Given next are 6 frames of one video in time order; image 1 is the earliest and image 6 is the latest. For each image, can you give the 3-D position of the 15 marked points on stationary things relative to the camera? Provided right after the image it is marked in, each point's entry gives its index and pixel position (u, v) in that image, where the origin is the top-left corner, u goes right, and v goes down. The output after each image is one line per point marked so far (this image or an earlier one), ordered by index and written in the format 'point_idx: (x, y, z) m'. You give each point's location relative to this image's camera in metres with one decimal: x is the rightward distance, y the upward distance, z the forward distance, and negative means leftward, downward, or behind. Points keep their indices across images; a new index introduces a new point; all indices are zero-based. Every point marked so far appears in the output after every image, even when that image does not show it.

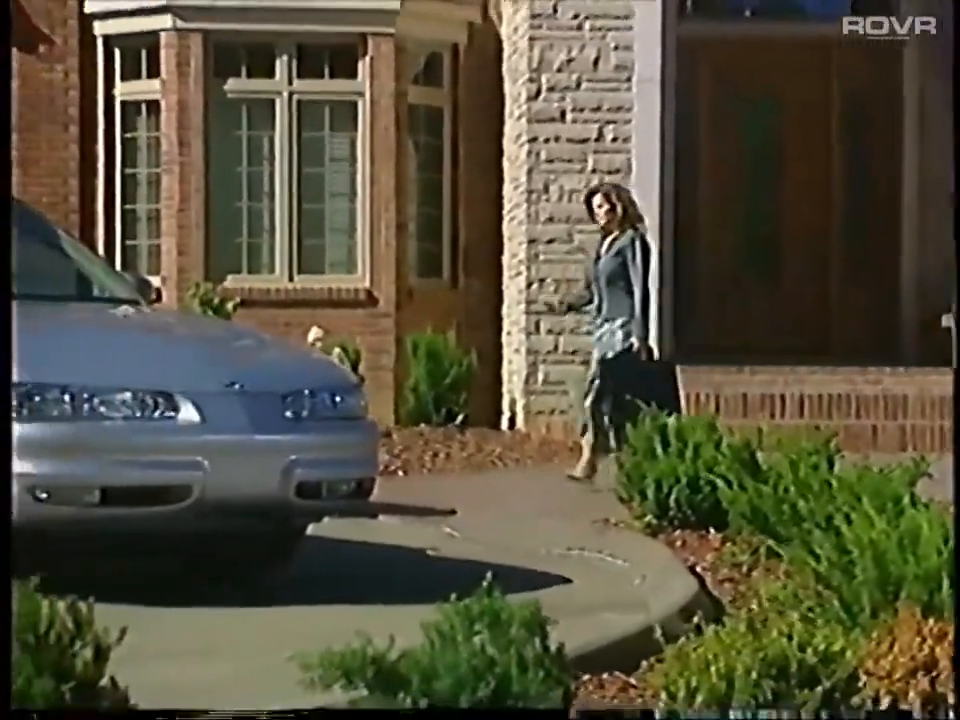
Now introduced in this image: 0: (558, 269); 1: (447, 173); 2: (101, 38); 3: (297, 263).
0: (+0.5, +0.6, +4.5) m
1: (-0.3, +1.3, +4.4) m
2: (-2.6, +2.2, +4.2) m
3: (-1.3, +0.7, +4.3) m
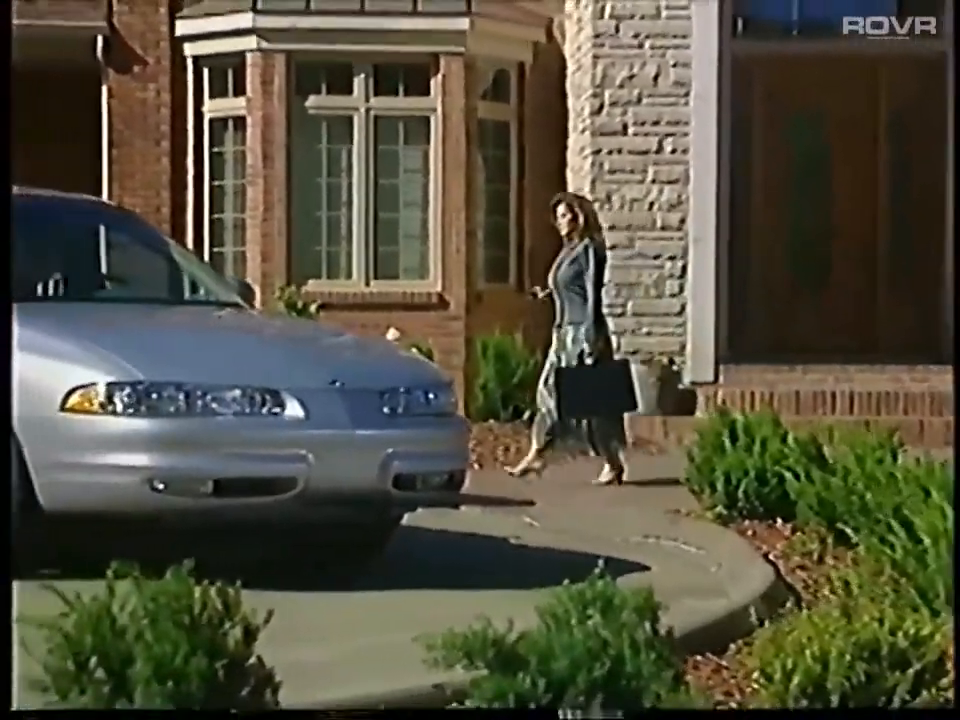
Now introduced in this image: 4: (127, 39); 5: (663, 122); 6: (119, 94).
0: (+1.0, +0.6, +4.7) m
1: (+0.2, +1.3, +4.6) m
2: (-2.1, +2.2, +4.5) m
3: (-0.8, +0.7, +4.5) m
4: (-2.5, +2.3, +4.5) m
5: (+1.4, +1.8, +4.6) m
6: (-2.6, +1.9, +4.4) m
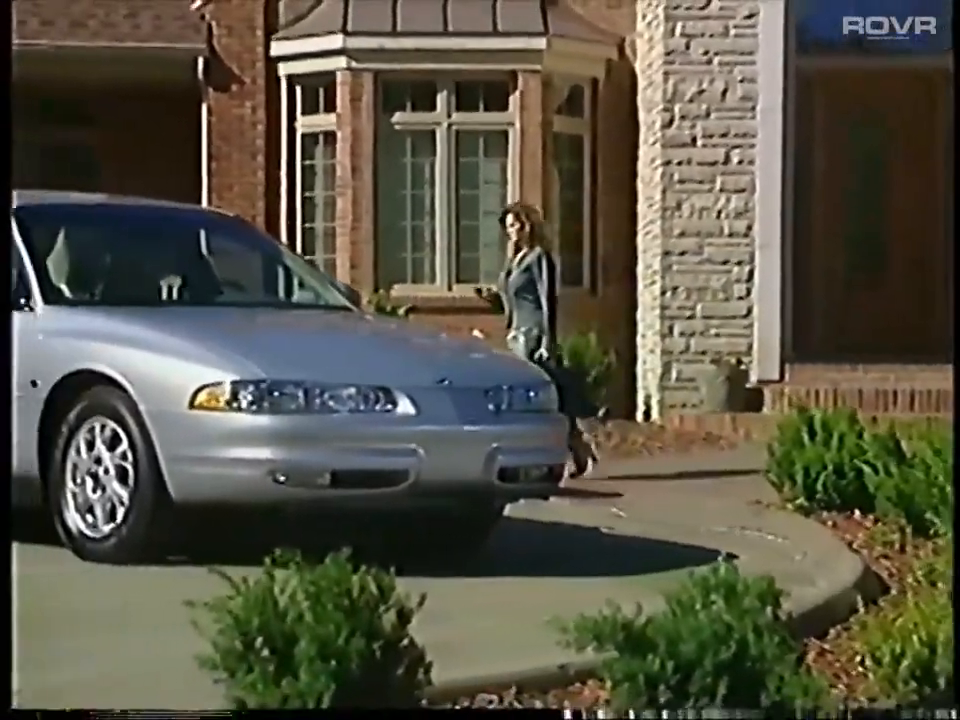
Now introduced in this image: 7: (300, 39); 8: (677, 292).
0: (+1.6, +0.6, +4.9) m
1: (+0.8, +1.3, +4.9) m
2: (-1.5, +2.1, +4.7) m
3: (-0.2, +0.7, +4.7) m
4: (-1.9, +2.3, +4.7) m
5: (+2.0, +1.8, +4.9) m
6: (-2.0, +1.9, +4.7) m
7: (-1.4, +2.4, +4.7) m
8: (+1.5, +0.5, +4.9) m
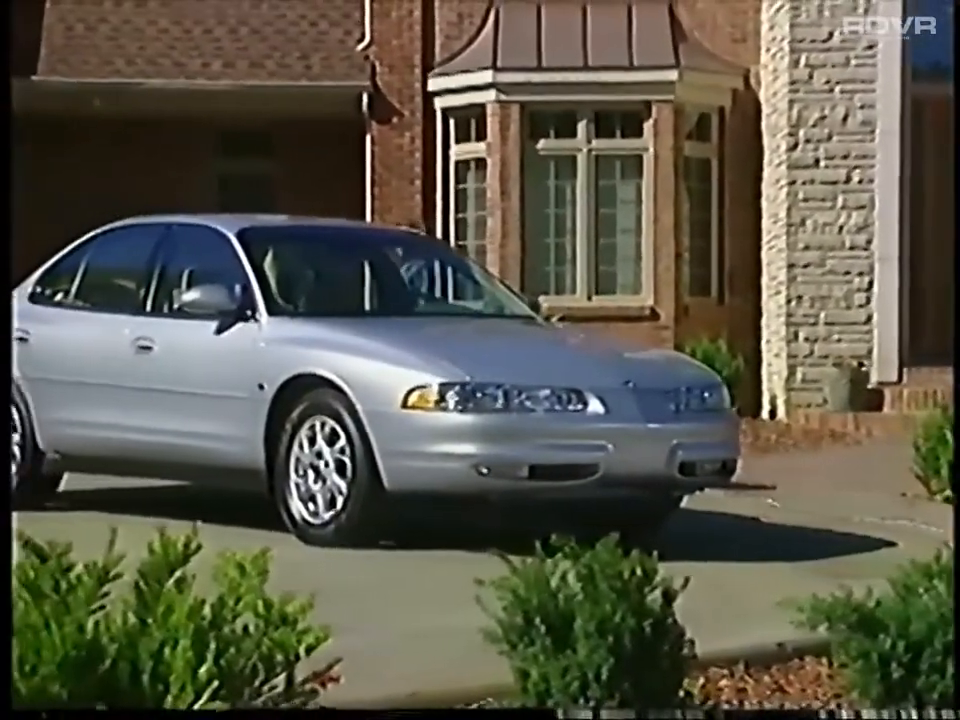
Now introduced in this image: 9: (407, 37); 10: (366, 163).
0: (+2.8, +0.6, +5.2) m
1: (+2.0, +1.2, +5.2) m
2: (-0.3, +2.1, +5.2) m
3: (+0.9, +0.6, +5.1) m
4: (-0.8, +2.2, +5.2) m
5: (+3.1, +1.7, +5.3) m
6: (-0.8, +1.8, +5.1) m
7: (-0.2, +2.3, +5.1) m
8: (+2.7, +0.5, +5.2) m
9: (-0.6, +2.6, +5.1) m
10: (-0.9, +1.6, +5.0) m
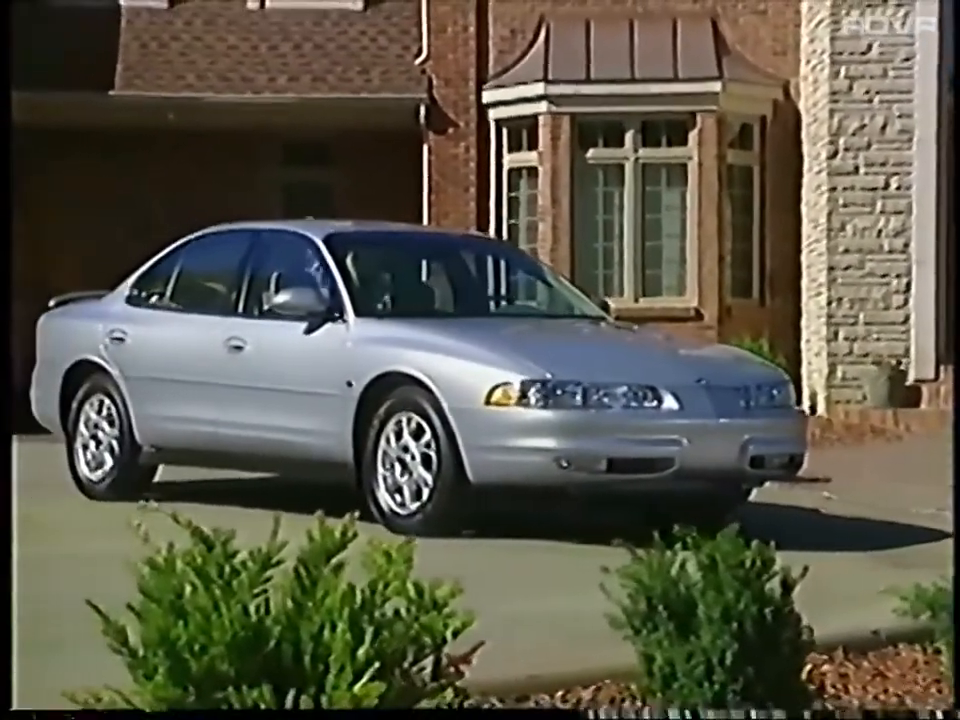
0: (+3.3, +0.6, +5.4) m
1: (+2.4, +1.3, +5.4) m
2: (+0.1, +2.0, +5.3) m
3: (+1.4, +0.6, +5.2) m
4: (-0.3, +2.1, +5.3) m
5: (+3.6, +1.7, +5.5) m
6: (-0.4, +1.8, +5.3) m
7: (+0.2, +2.3, +5.3) m
8: (+3.2, +0.5, +5.4) m
9: (-0.2, +2.6, +5.3) m
10: (-0.5, +1.6, +5.2) m
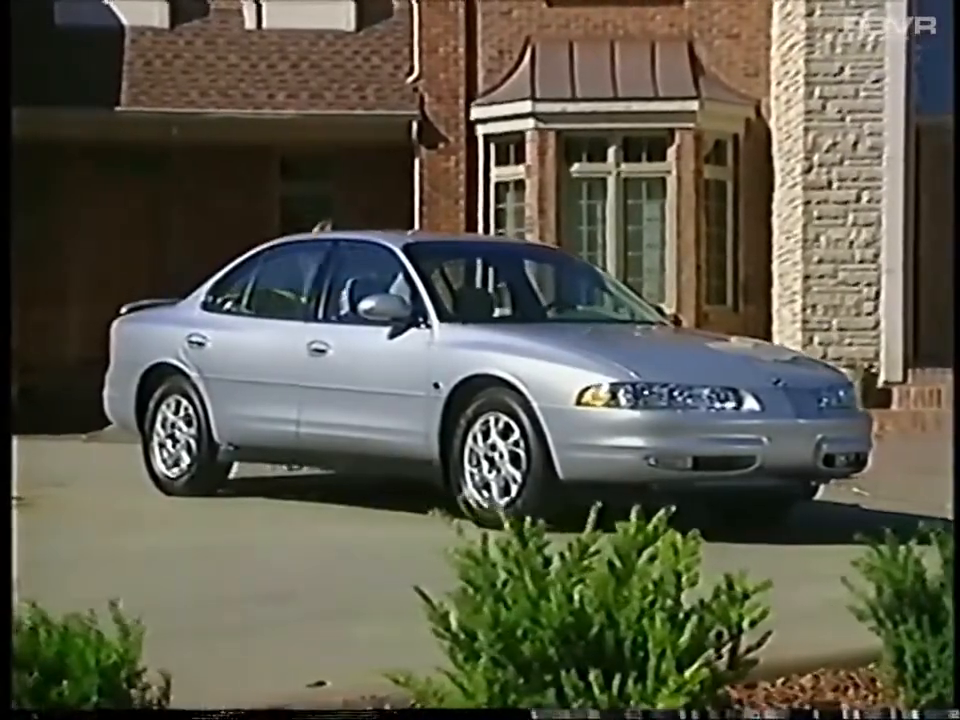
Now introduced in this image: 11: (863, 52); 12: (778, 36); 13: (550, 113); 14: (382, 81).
0: (+3.3, +0.6, +5.8) m
1: (+2.4, +1.2, +5.7) m
2: (+0.1, +1.9, +5.4) m
3: (+1.5, +0.6, +5.3) m
4: (-0.4, +2.0, +5.3) m
5: (+3.5, +1.8, +6.0) m
6: (-0.4, +1.6, +5.2) m
7: (+0.2, +2.2, +5.4) m
8: (+3.2, +0.5, +5.7) m
9: (-0.2, +2.5, +5.3) m
10: (-0.5, +1.4, +5.1) m
11: (+3.4, +2.8, +5.7) m
12: (+2.6, +2.8, +5.5) m
13: (+0.7, +2.1, +5.4) m
14: (-0.8, +2.3, +5.2) m
